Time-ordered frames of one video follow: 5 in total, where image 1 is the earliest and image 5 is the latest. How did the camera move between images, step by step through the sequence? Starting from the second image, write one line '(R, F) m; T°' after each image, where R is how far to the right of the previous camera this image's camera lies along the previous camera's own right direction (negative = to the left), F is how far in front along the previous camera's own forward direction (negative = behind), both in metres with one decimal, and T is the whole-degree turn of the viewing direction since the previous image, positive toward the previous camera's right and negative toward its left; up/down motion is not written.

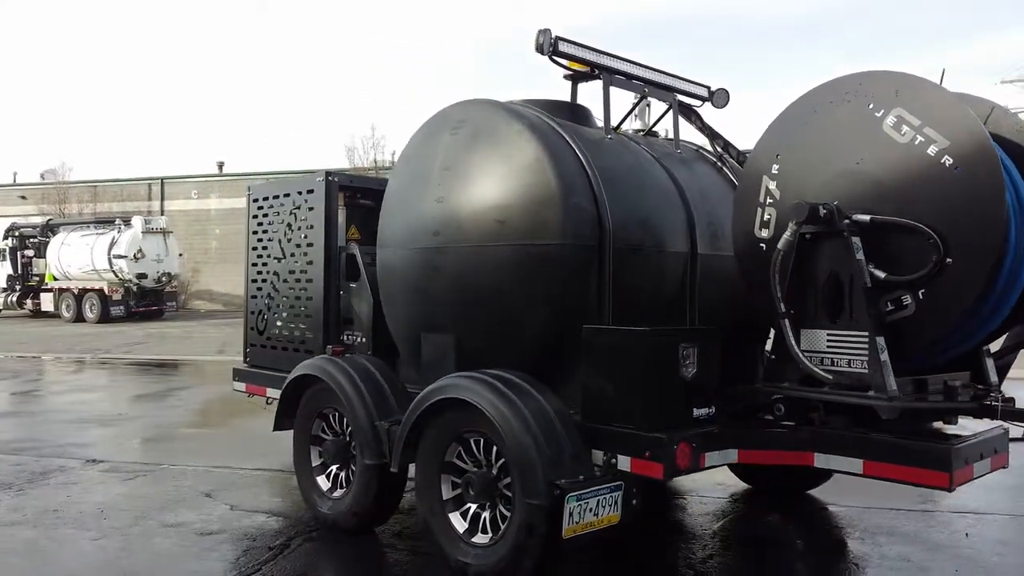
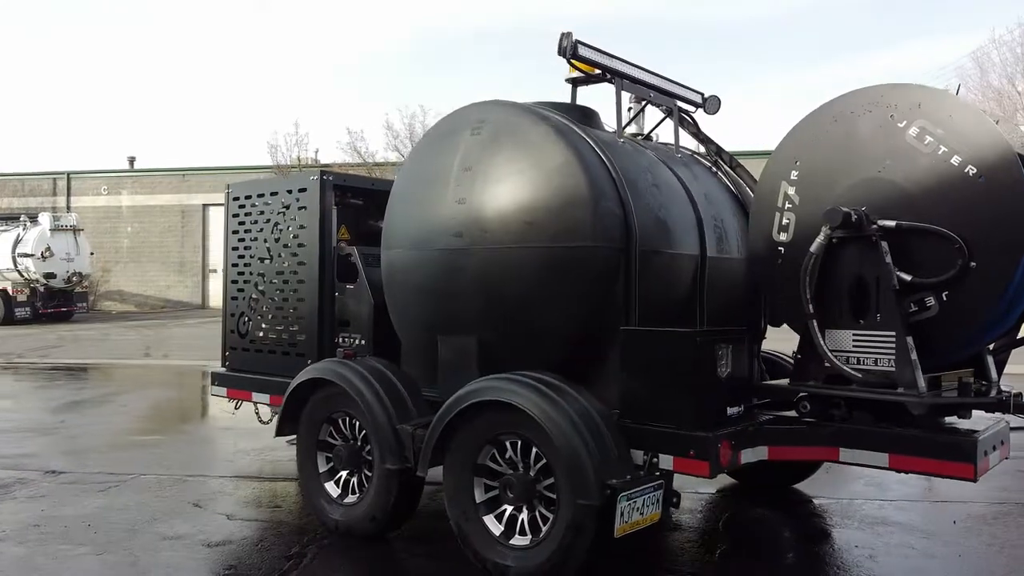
(-0.6, 0.0) m; +6°
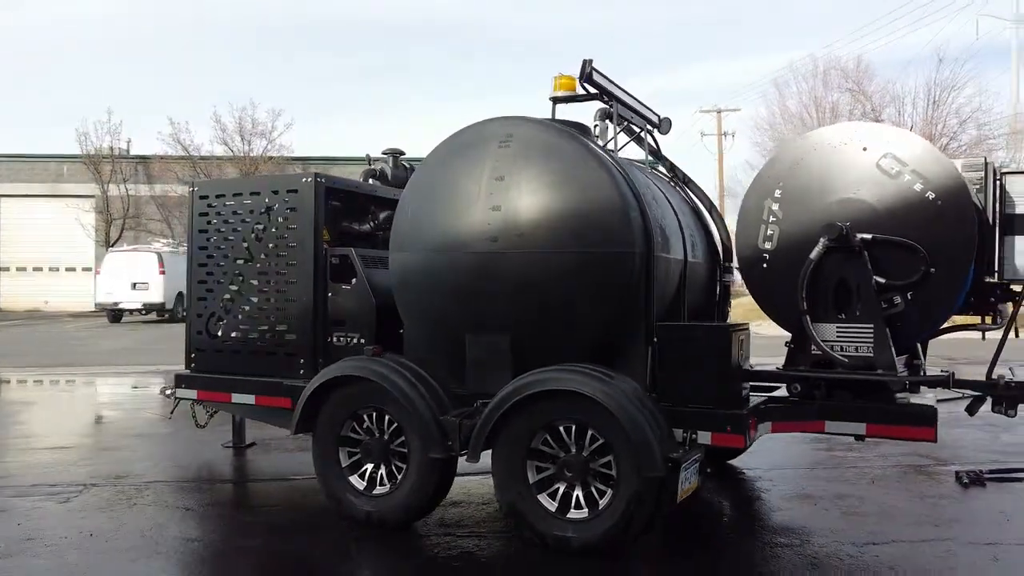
(-1.3, -0.3) m; +14°
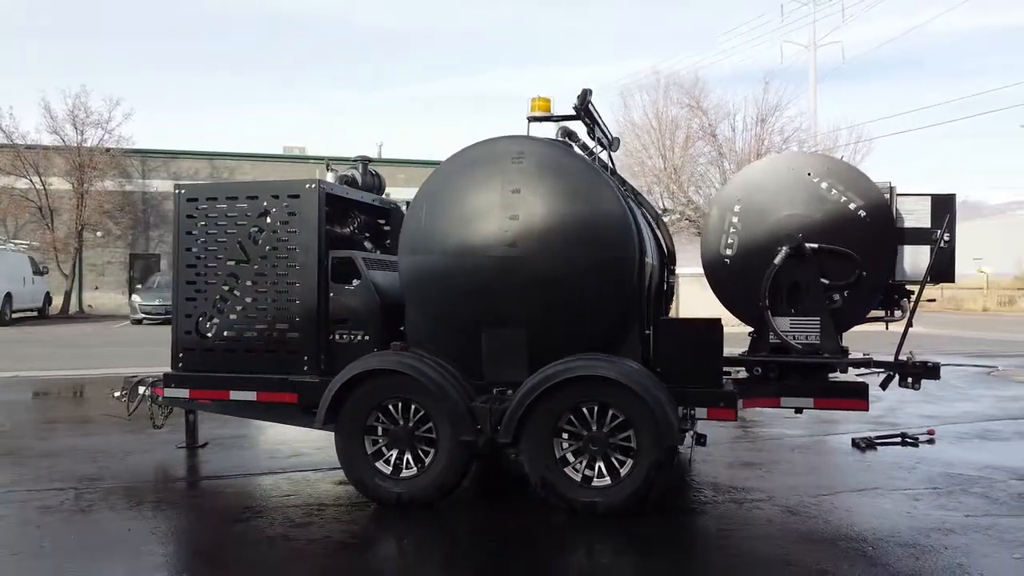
(-1.2, -0.5) m; +12°
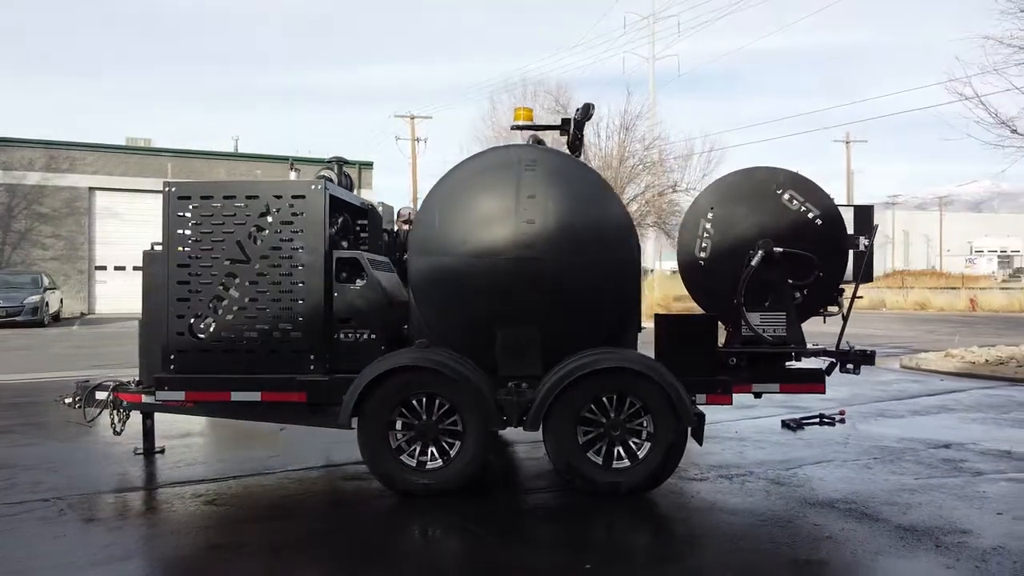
(-1.3, -0.2) m; +11°
